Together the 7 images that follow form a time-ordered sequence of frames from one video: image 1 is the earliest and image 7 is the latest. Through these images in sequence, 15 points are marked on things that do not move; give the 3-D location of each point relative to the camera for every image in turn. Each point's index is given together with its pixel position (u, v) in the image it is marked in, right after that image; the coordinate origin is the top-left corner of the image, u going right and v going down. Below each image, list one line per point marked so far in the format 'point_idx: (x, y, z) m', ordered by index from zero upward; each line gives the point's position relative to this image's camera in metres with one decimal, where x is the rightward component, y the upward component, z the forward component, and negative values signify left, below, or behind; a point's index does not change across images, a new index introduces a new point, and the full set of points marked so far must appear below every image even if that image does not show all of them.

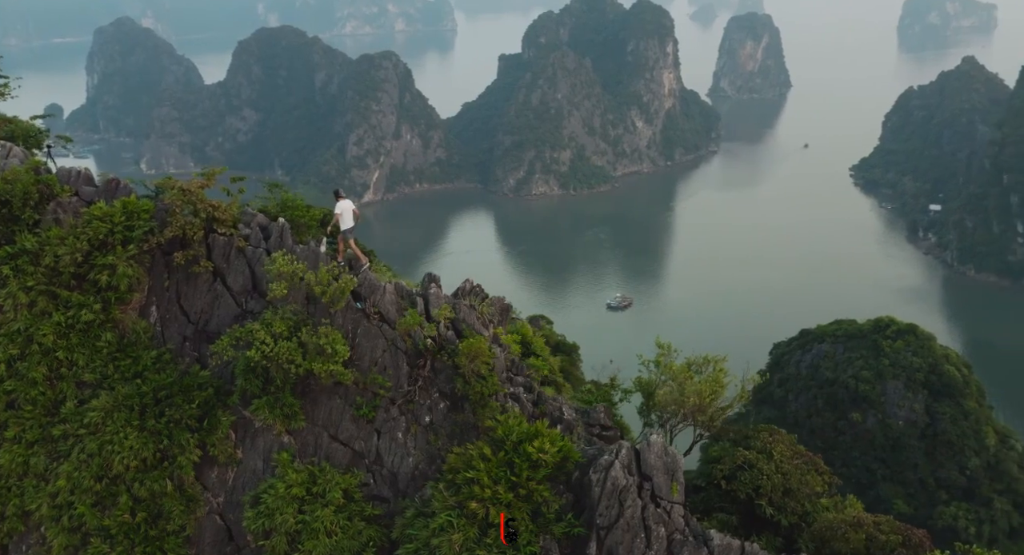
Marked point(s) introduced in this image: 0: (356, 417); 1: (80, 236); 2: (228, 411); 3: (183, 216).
0: (-3.2, -2.8, +18.8) m
1: (-9.1, +0.9, +19.3) m
2: (-5.8, -2.7, +18.8) m
3: (-7.1, +1.3, +19.8) m
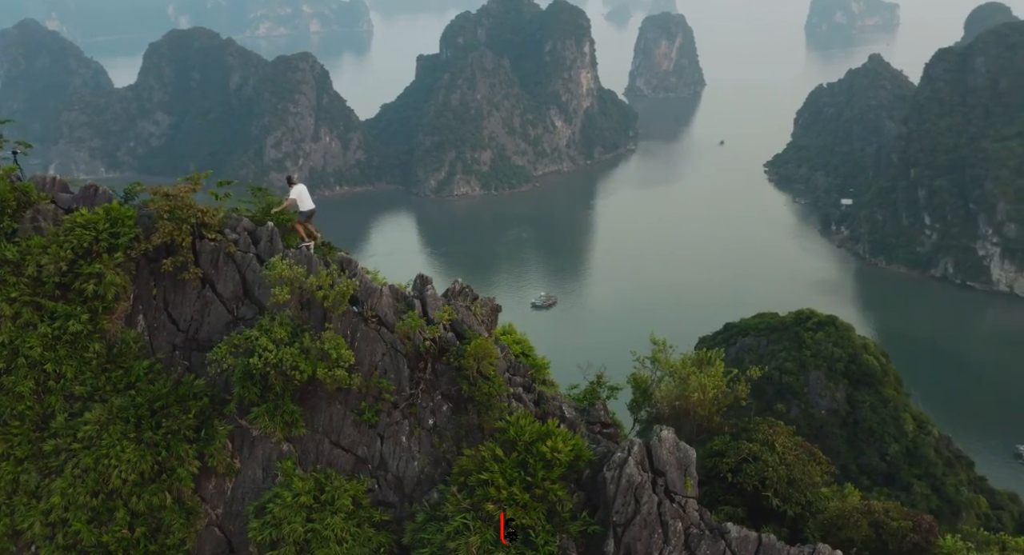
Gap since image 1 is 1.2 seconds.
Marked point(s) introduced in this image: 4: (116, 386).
0: (-3.1, -2.9, +18.5) m
1: (-9.1, +0.7, +18.7) m
2: (-5.7, -2.8, +18.3) m
3: (-7.2, +1.2, +19.3) m
4: (-7.8, -2.2, +18.3) m
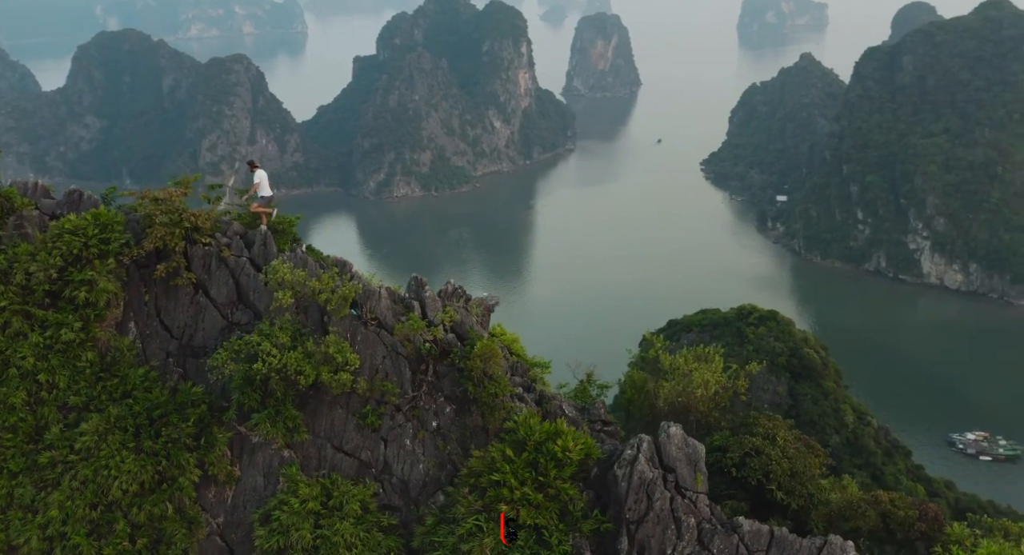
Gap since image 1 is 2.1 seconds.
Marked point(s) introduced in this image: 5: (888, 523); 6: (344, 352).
0: (-3.0, -2.9, +18.3) m
1: (-9.1, +0.5, +18.2) m
2: (-5.6, -2.9, +18.0) m
3: (-7.2, +1.0, +18.9) m
4: (-7.7, -2.3, +17.9) m
5: (+6.9, -4.5, +17.0) m
6: (-3.2, -1.5, +18.0) m
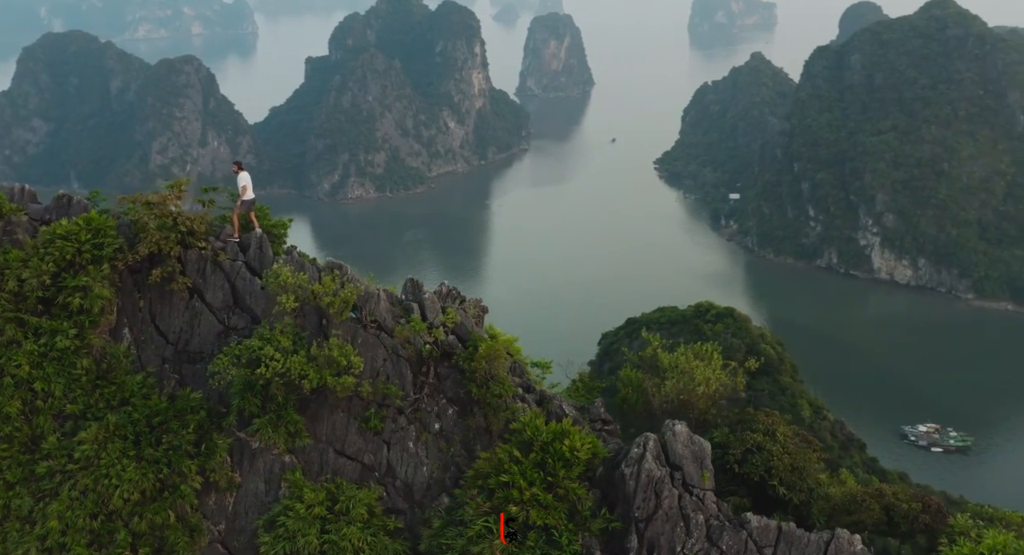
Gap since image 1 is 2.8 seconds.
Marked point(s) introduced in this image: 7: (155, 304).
0: (-2.9, -3.0, +18.2) m
1: (-9.1, +0.4, +17.9) m
2: (-5.6, -3.0, +17.8) m
3: (-7.2, +0.9, +18.6) m
4: (-7.7, -2.4, +17.6) m
5: (+7.1, -4.4, +17.2) m
6: (-3.1, -1.5, +17.8) m
7: (-7.4, -0.6, +19.0) m
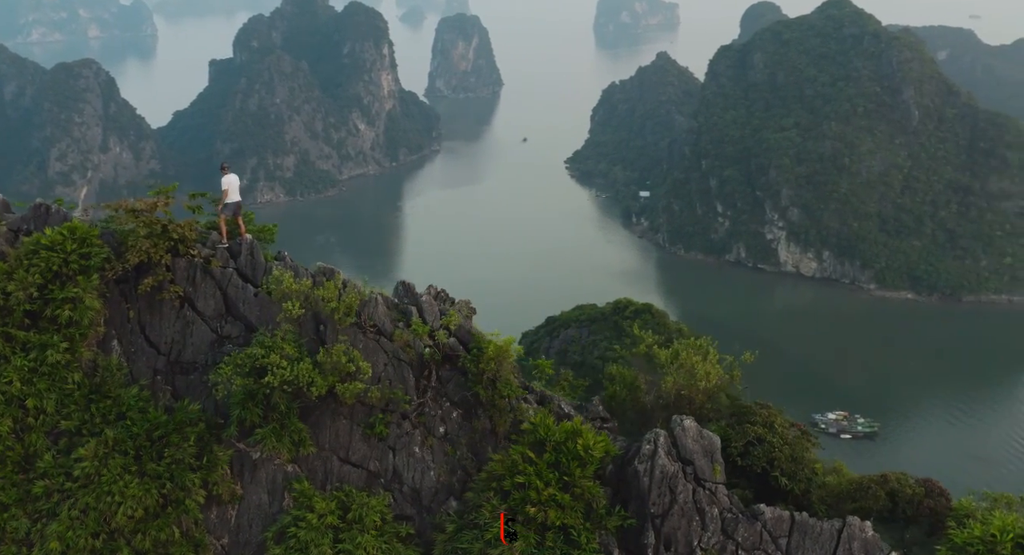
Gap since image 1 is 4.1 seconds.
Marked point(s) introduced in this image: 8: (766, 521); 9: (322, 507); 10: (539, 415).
0: (-2.8, -3.1, +18.0) m
1: (-9.0, +0.2, +17.2) m
2: (-5.4, -3.1, +17.4) m
3: (-7.2, +0.7, +18.1) m
4: (-7.5, -2.6, +17.1) m
5: (+7.3, -4.3, +17.6) m
6: (-3.0, -1.6, +17.6) m
7: (-7.3, -0.7, +18.4) m
8: (+4.4, -4.2, +16.1) m
9: (-3.5, -4.2, +16.9) m
10: (+0.5, -2.6, +17.5) m
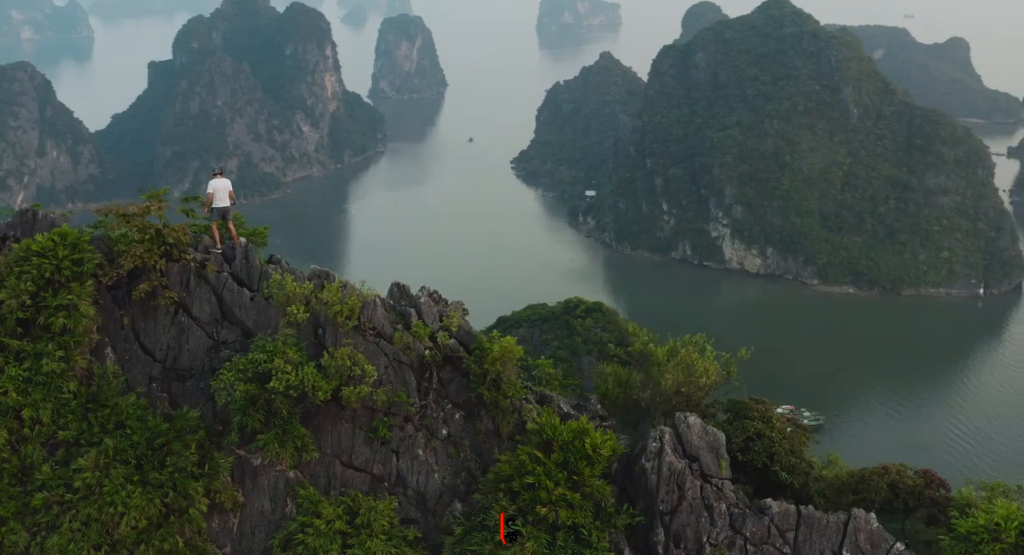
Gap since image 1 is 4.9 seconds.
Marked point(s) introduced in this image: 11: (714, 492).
0: (-2.7, -3.1, +17.8) m
1: (-8.9, 0.0, +16.8) m
2: (-5.3, -3.2, +17.1) m
3: (-7.2, +0.6, +17.7) m
4: (-7.4, -2.7, +16.7) m
5: (+7.4, -4.2, +17.9) m
6: (-3.0, -1.6, +17.4) m
7: (-7.3, -0.9, +18.1) m
8: (+4.6, -4.2, +16.3) m
9: (-3.4, -4.3, +16.7) m
10: (+0.6, -2.6, +17.5) m
11: (+3.6, -3.8, +16.5) m
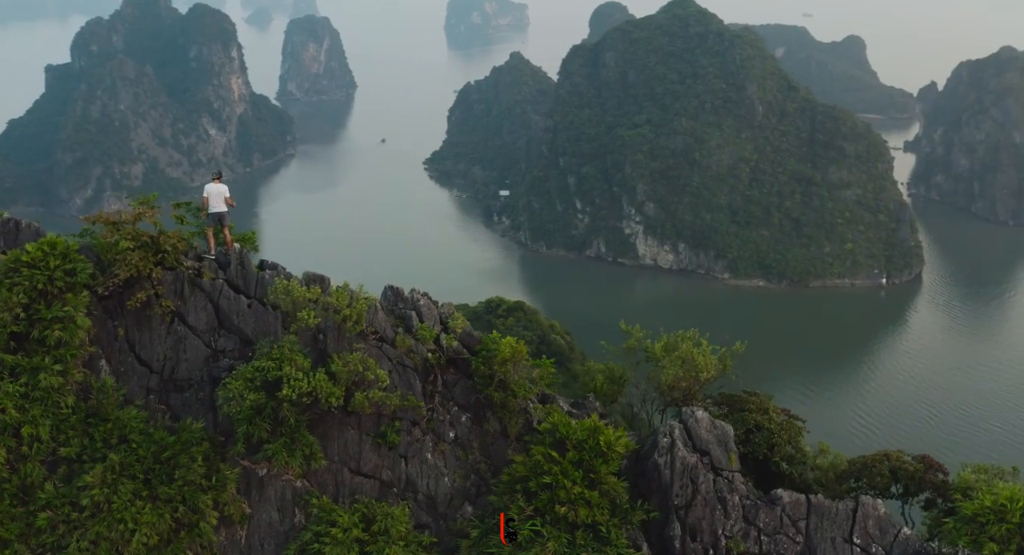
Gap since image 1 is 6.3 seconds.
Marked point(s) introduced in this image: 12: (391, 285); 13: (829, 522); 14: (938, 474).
0: (-2.5, -3.2, +17.6) m
1: (-8.7, -0.2, +16.2) m
2: (-5.1, -3.4, +16.7) m
3: (-7.0, +0.5, +17.2) m
4: (-7.1, -2.9, +16.2) m
5: (+7.5, -4.0, +18.5) m
6: (-2.8, -1.7, +17.2) m
7: (-7.2, -1.0, +17.6) m
8: (+4.9, -4.1, +16.6) m
9: (-3.1, -4.4, +16.5) m
10: (+0.8, -2.6, +17.6) m
11: (+3.9, -3.8, +16.8) m
12: (-2.5, -0.2, +20.0) m
13: (+5.7, -4.4, +16.5) m
14: (+8.4, -3.9, +18.5) m
